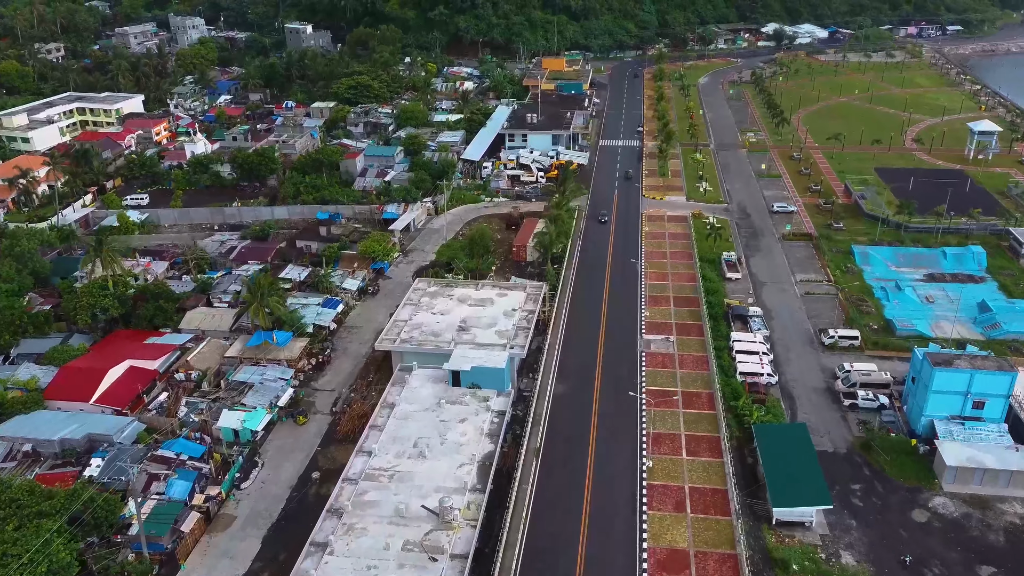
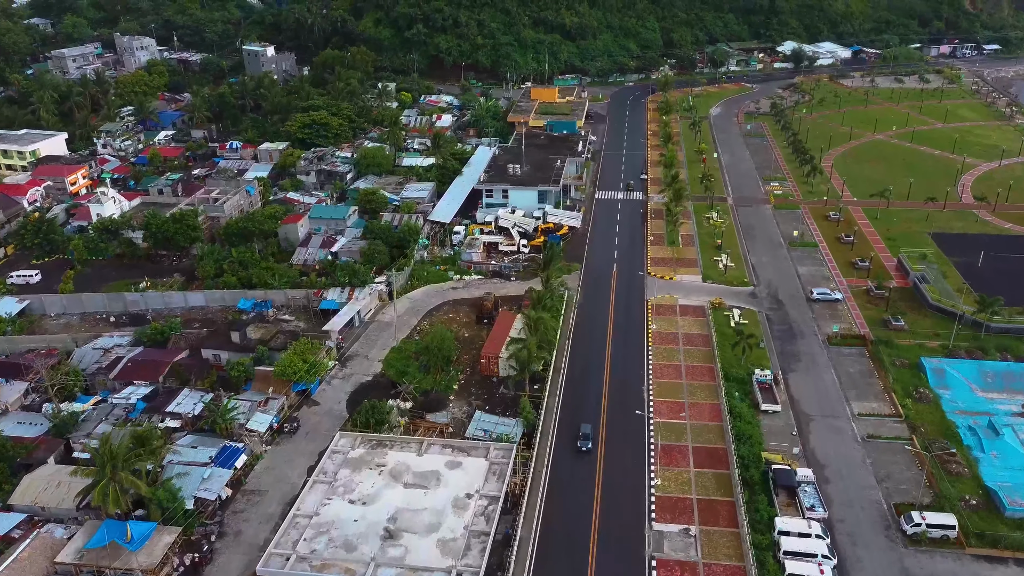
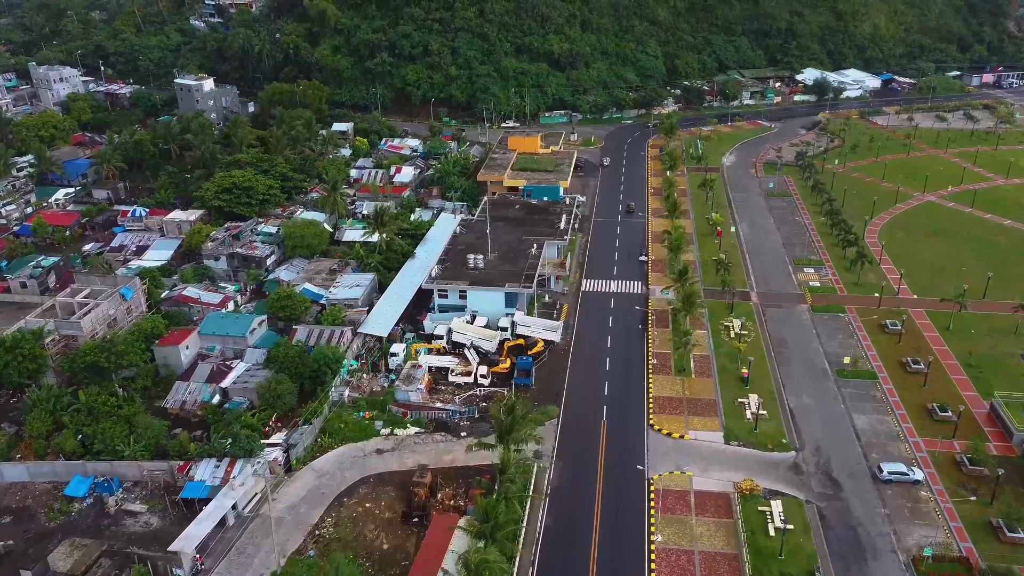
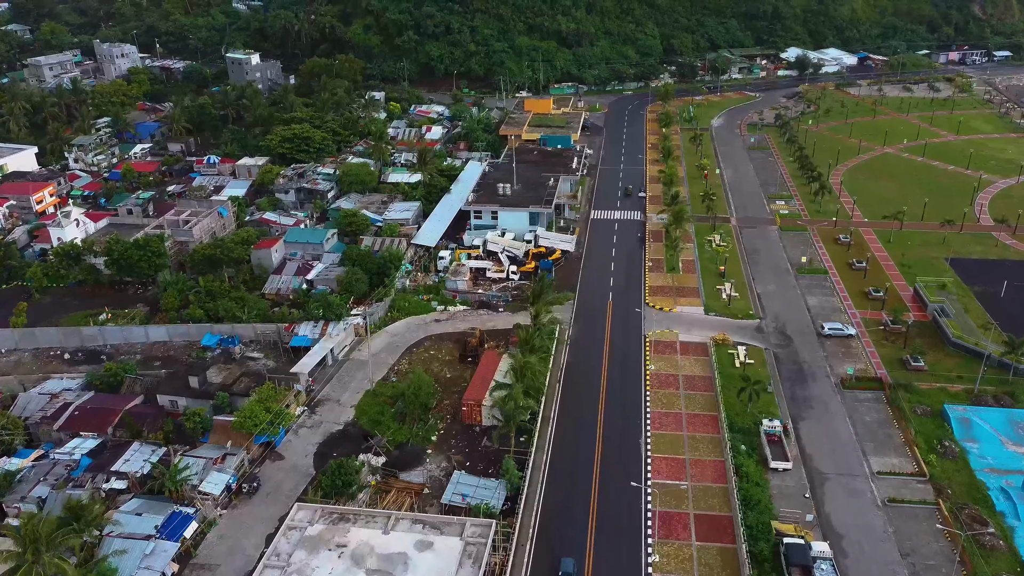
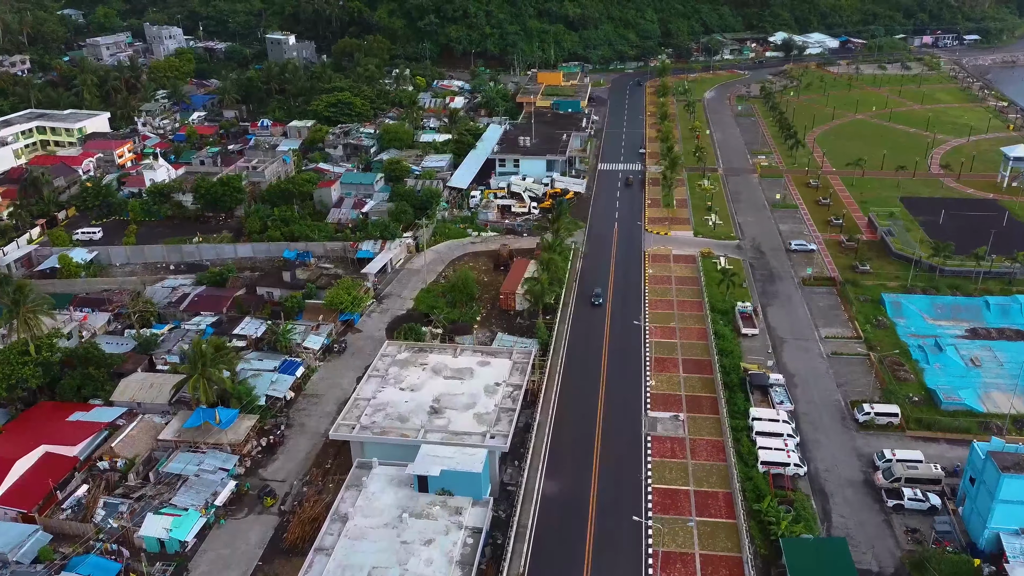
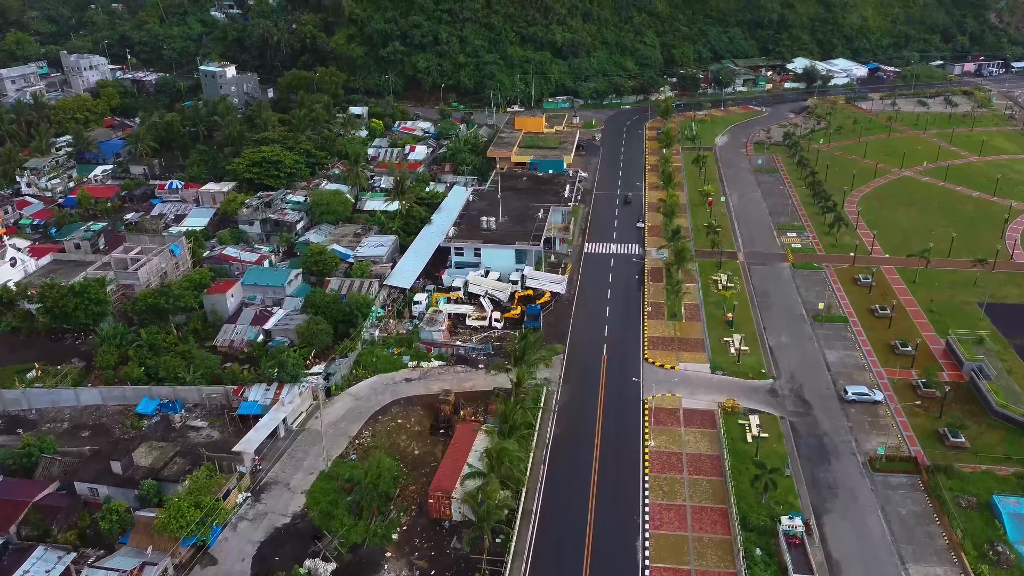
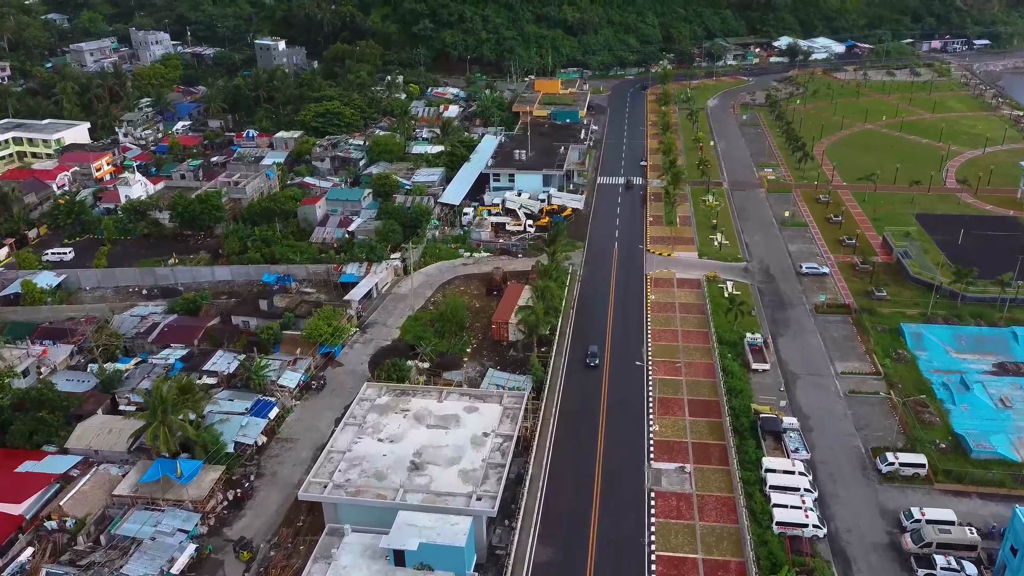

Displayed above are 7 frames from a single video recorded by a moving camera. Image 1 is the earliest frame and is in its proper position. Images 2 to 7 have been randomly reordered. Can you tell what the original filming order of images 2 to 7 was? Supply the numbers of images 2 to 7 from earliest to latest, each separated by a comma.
5, 7, 2, 4, 6, 3
